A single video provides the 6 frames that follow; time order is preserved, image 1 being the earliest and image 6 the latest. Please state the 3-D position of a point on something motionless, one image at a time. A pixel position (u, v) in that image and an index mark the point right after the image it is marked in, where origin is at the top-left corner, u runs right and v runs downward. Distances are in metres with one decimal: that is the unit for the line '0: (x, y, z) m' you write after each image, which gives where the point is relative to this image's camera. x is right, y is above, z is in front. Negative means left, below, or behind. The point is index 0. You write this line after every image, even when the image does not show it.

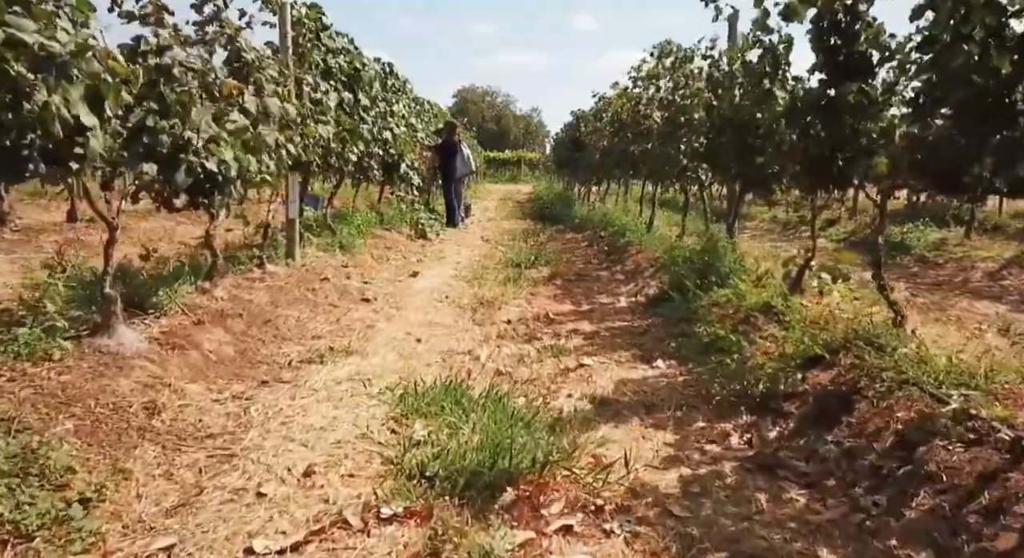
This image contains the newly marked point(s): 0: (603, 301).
0: (+1.0, -0.3, +9.5) m
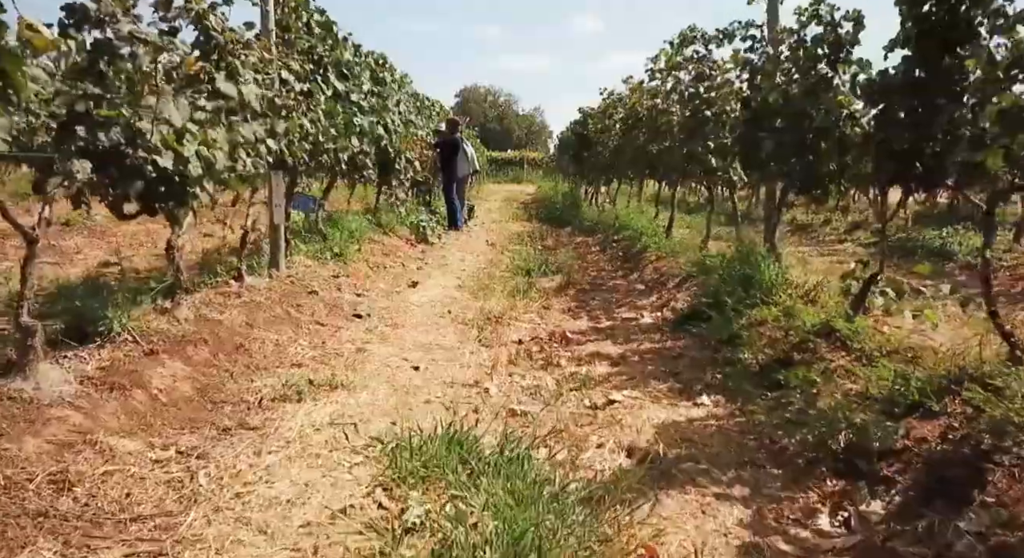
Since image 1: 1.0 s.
0: (+1.1, -0.4, +8.5) m
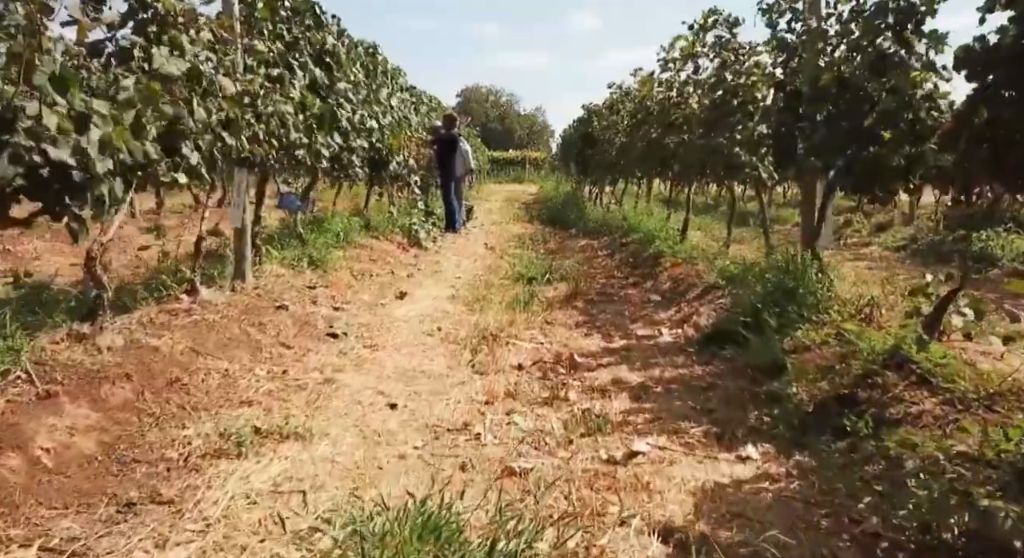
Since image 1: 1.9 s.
0: (+1.1, -0.5, +7.4) m
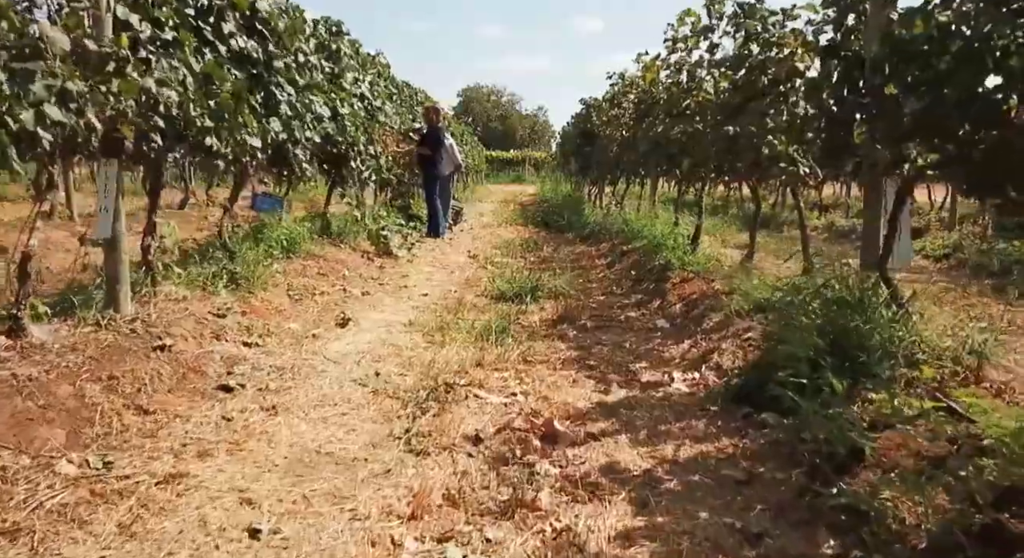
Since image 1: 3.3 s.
0: (+0.9, -0.7, +5.6) m
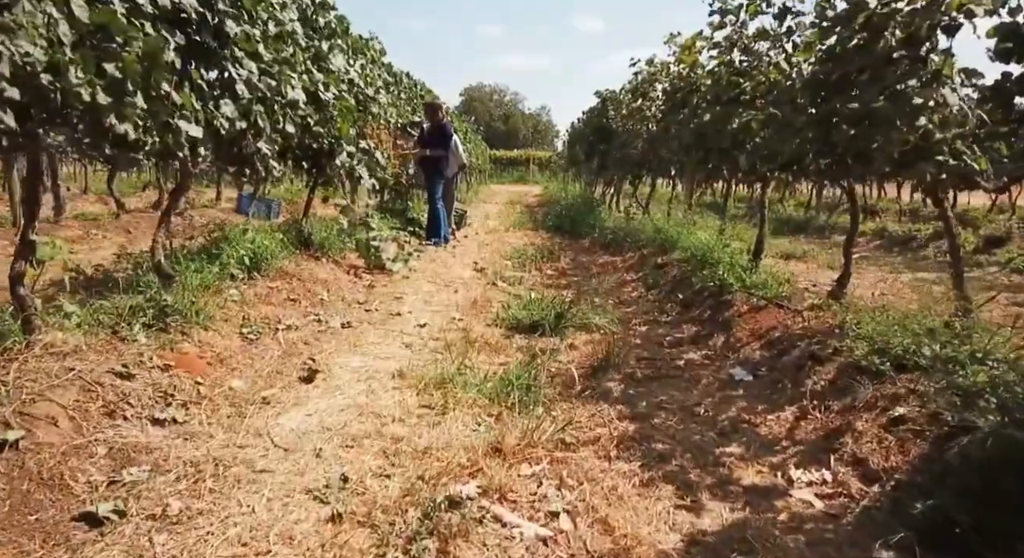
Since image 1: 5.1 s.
0: (+1.1, -0.9, +3.7) m
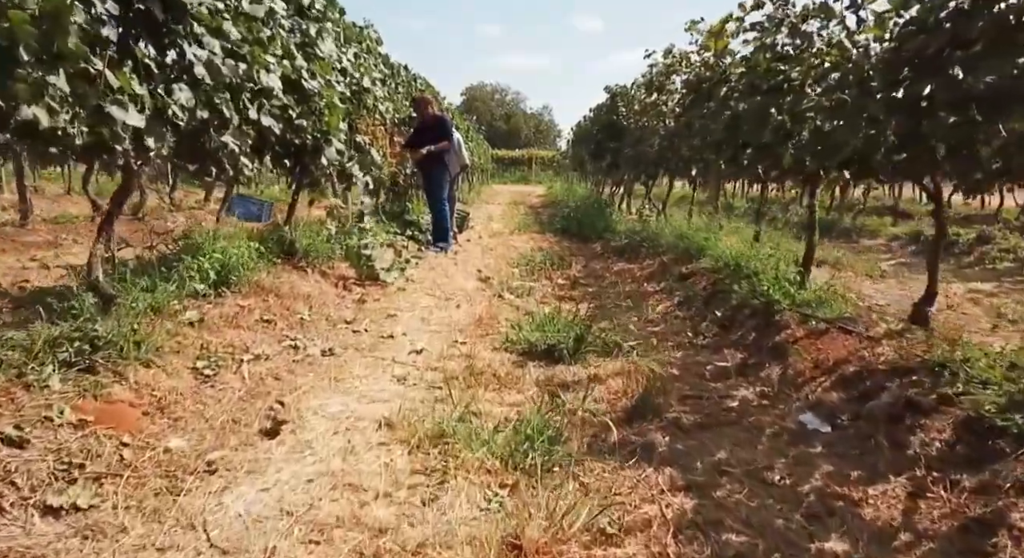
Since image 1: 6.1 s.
0: (+1.1, -1.0, +2.6) m
